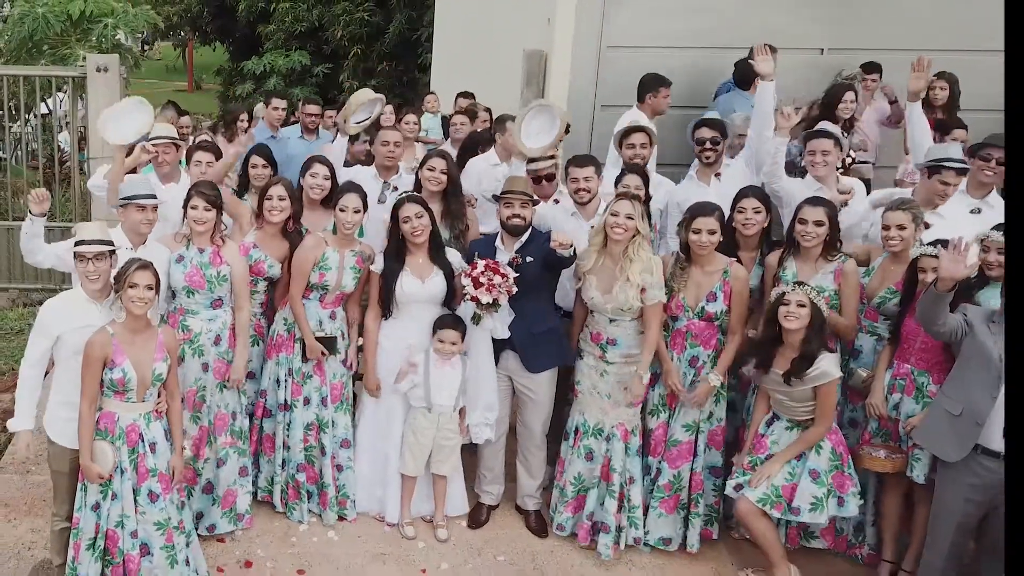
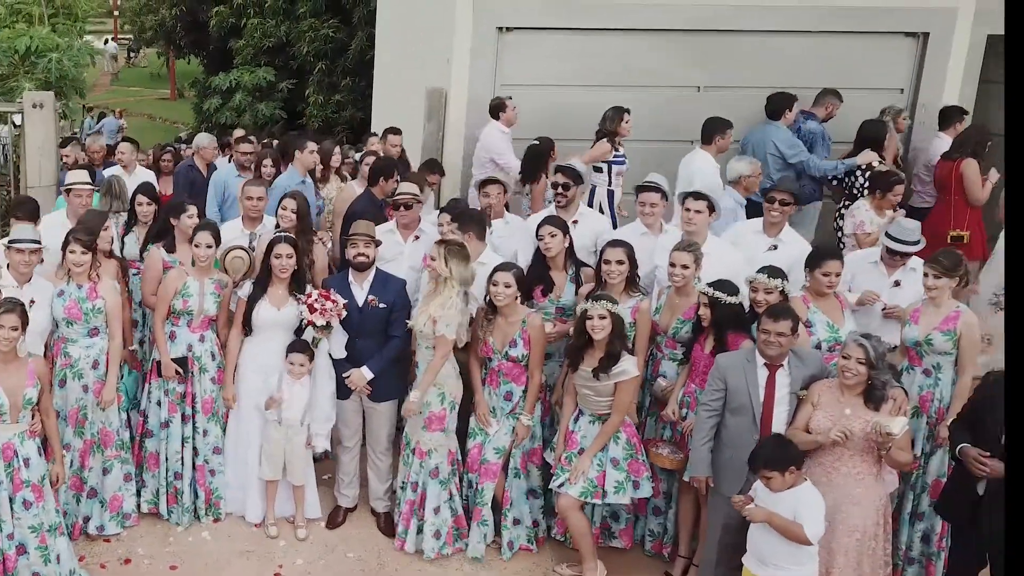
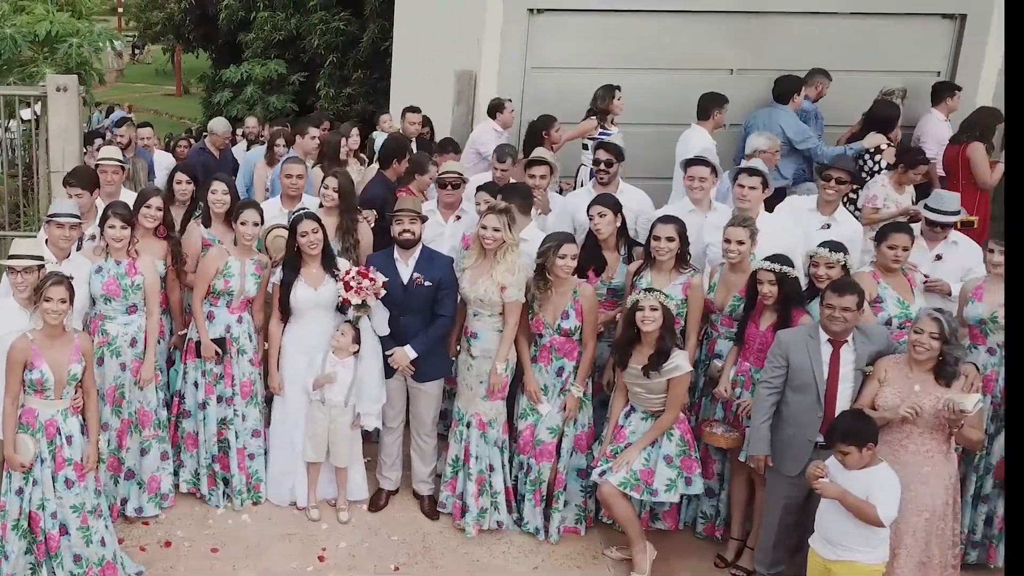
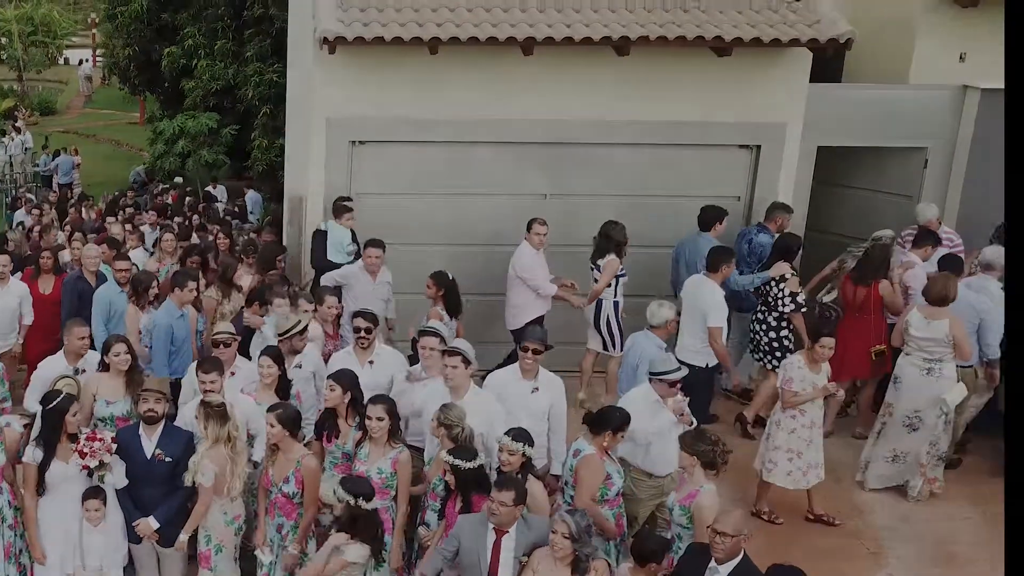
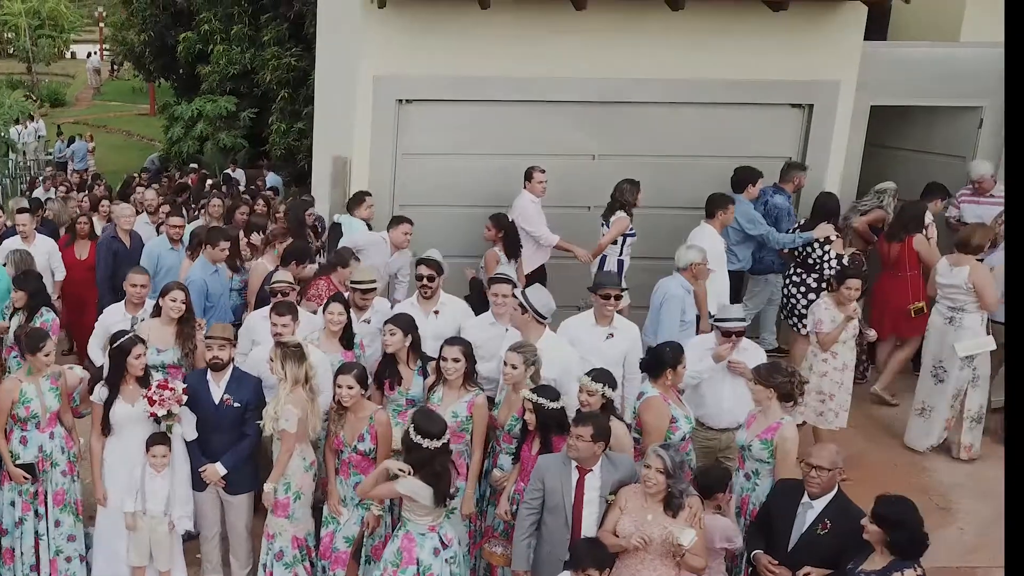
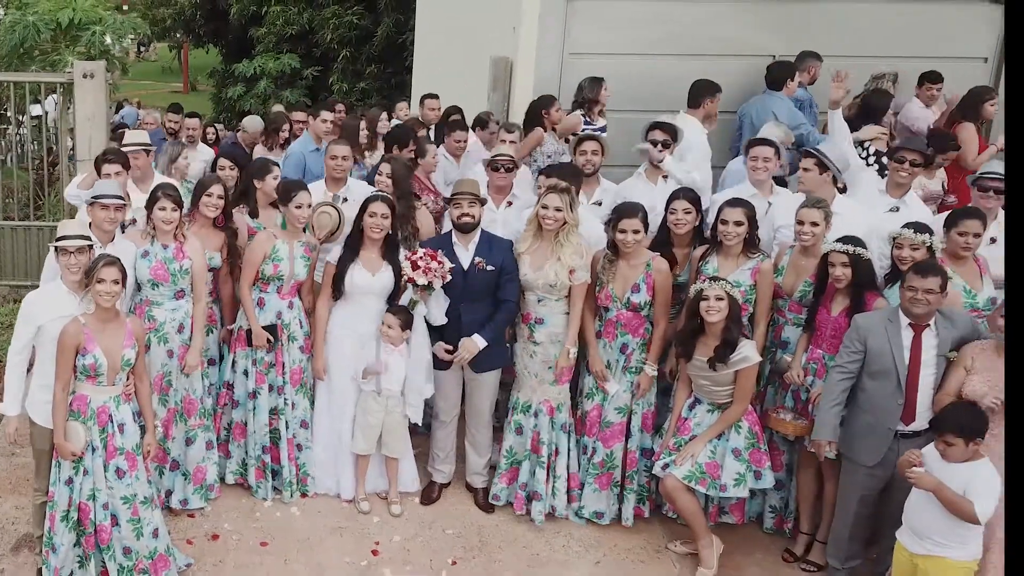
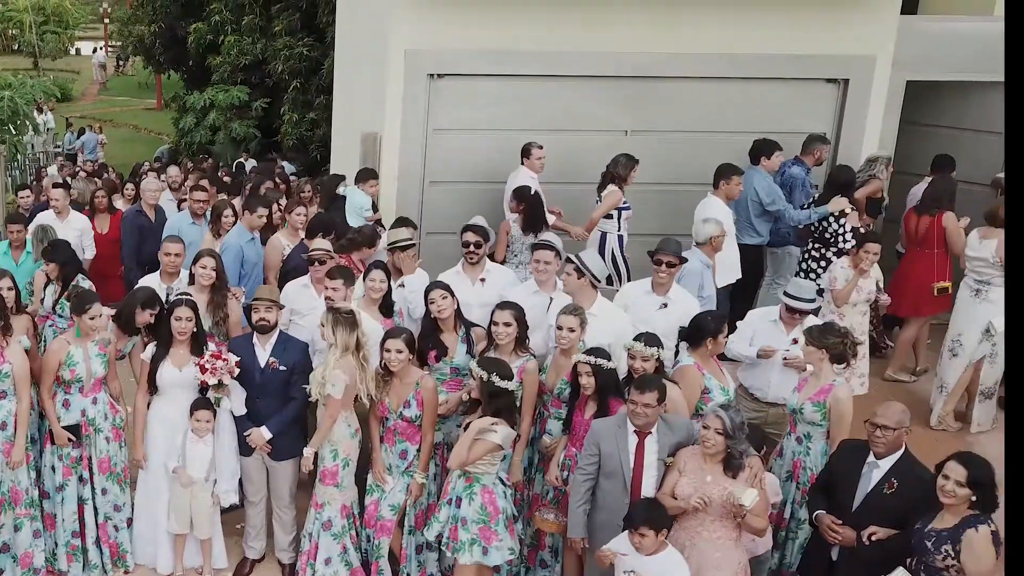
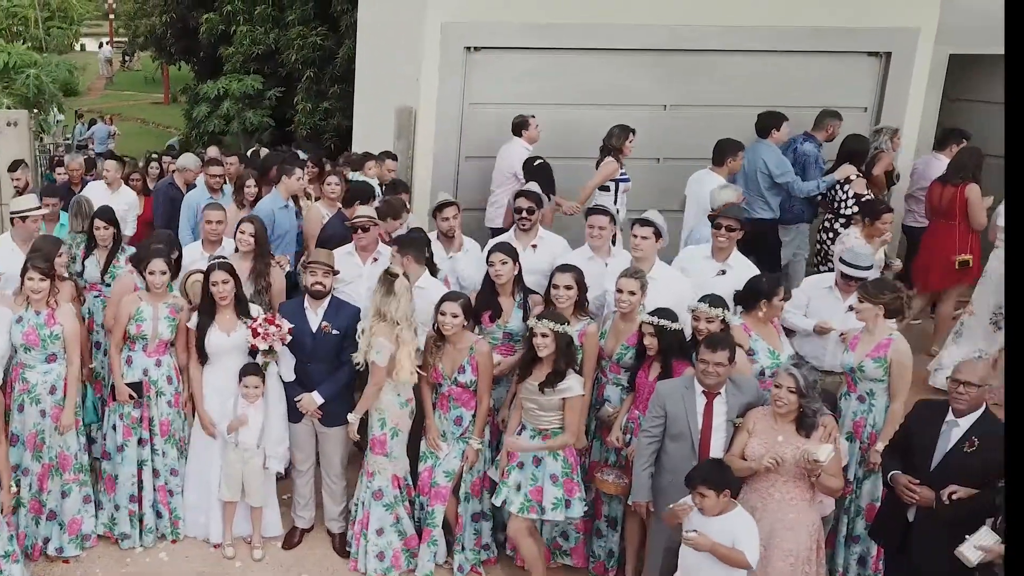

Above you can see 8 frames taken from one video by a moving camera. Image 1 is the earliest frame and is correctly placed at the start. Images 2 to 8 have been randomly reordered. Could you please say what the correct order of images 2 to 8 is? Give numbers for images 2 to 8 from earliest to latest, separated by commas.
6, 3, 2, 8, 7, 5, 4
